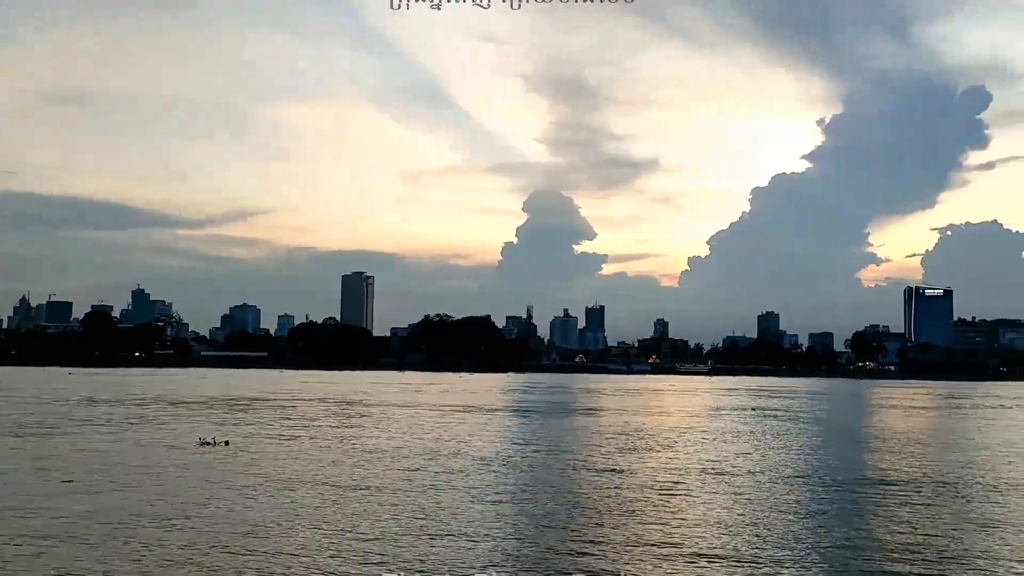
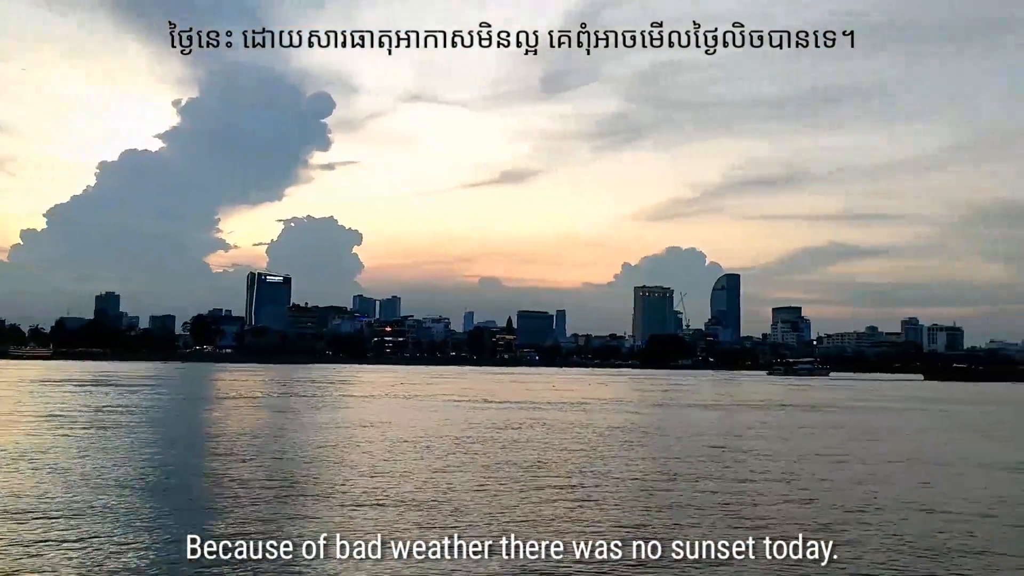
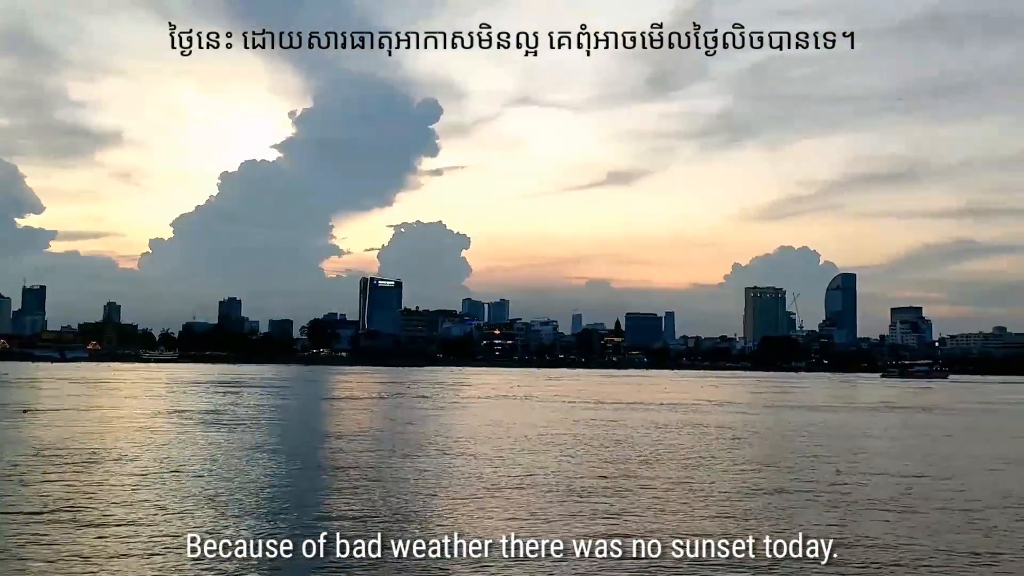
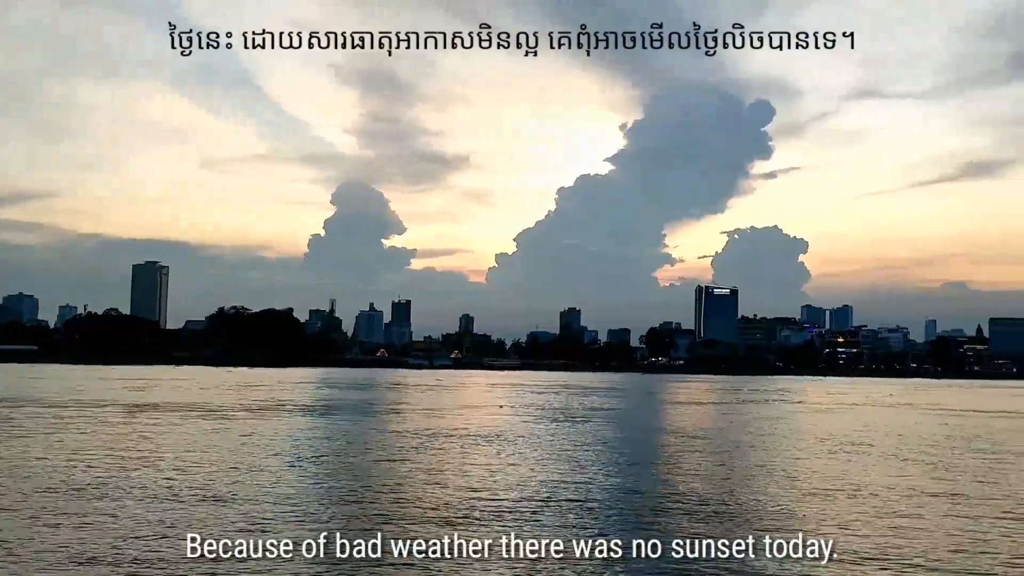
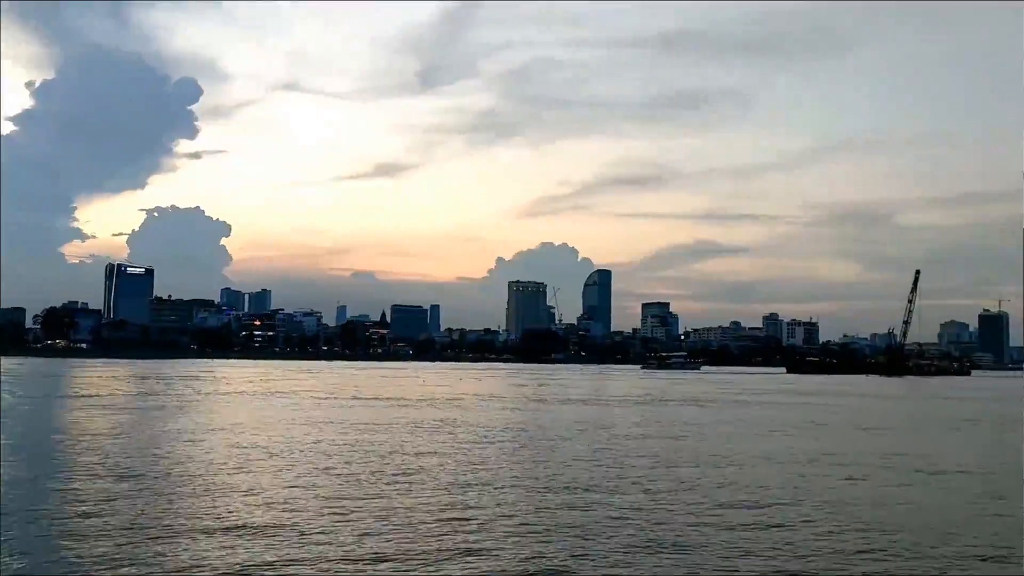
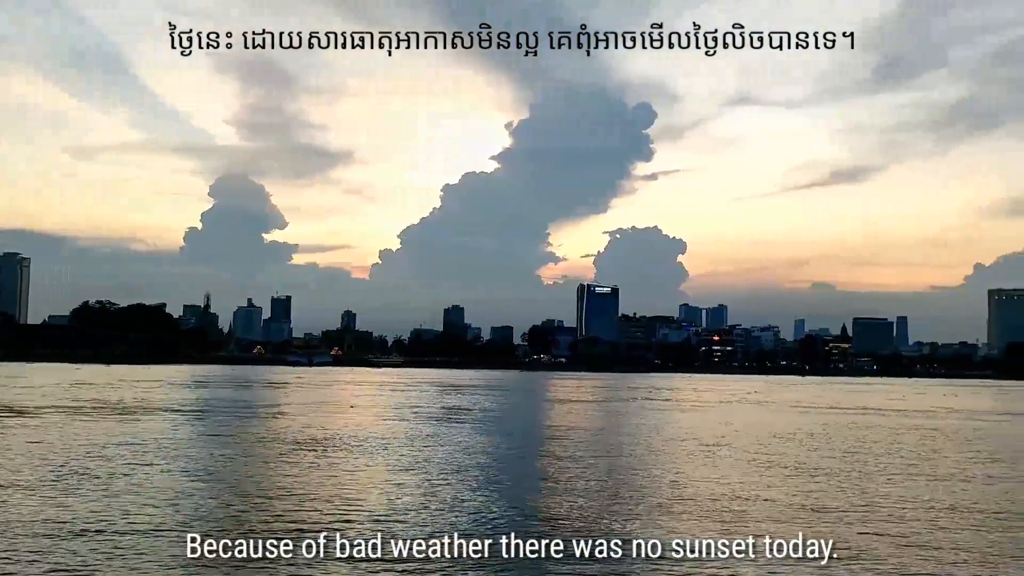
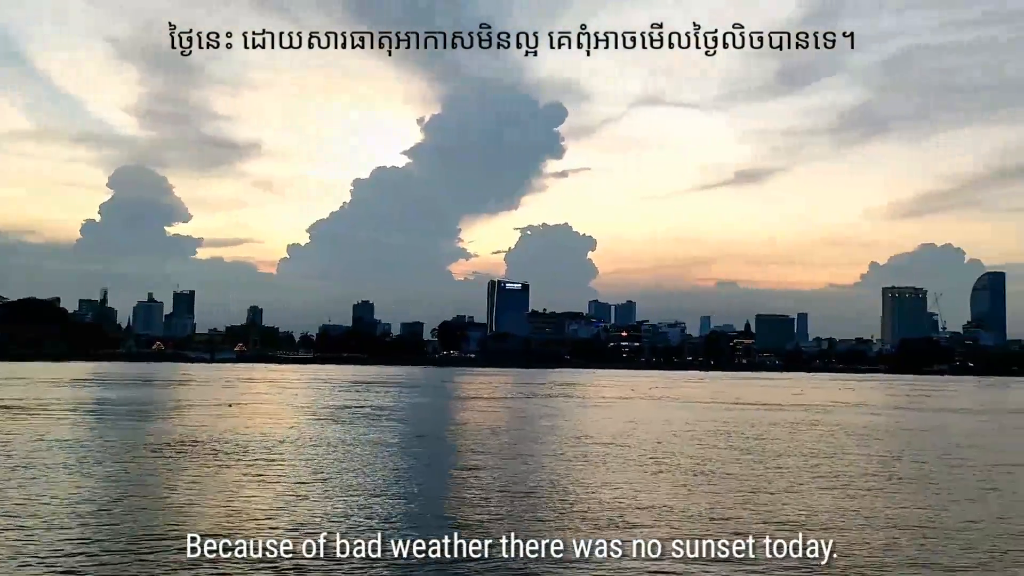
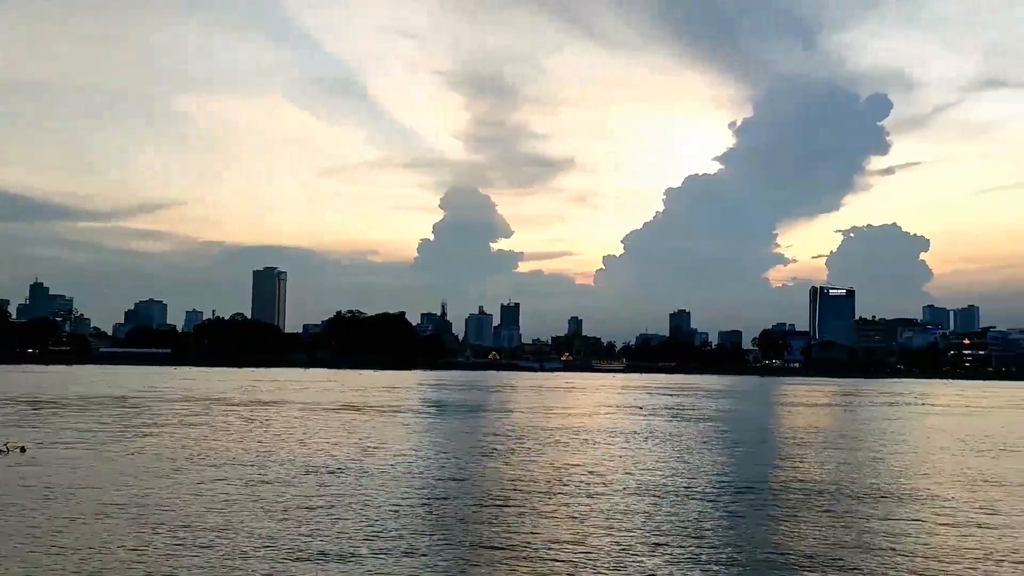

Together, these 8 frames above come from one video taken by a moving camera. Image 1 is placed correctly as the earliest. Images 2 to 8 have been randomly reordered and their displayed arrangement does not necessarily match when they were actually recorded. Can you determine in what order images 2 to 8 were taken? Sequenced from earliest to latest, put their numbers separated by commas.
8, 4, 6, 7, 3, 2, 5
